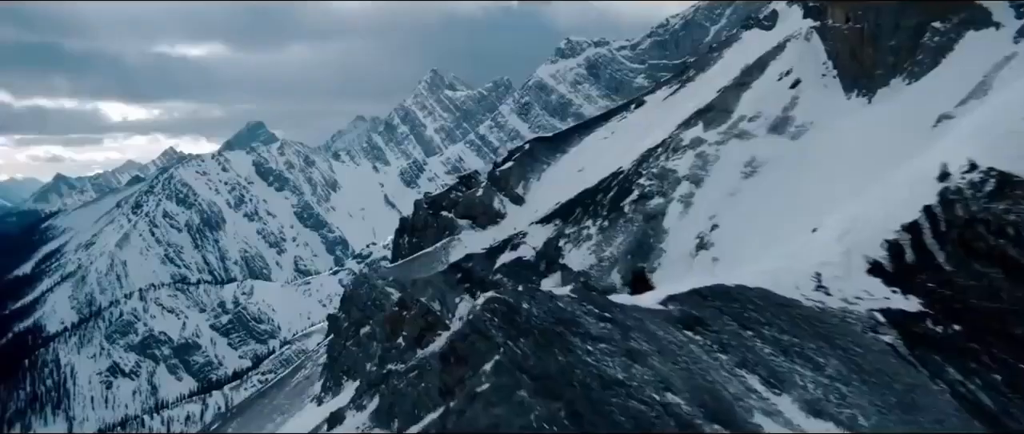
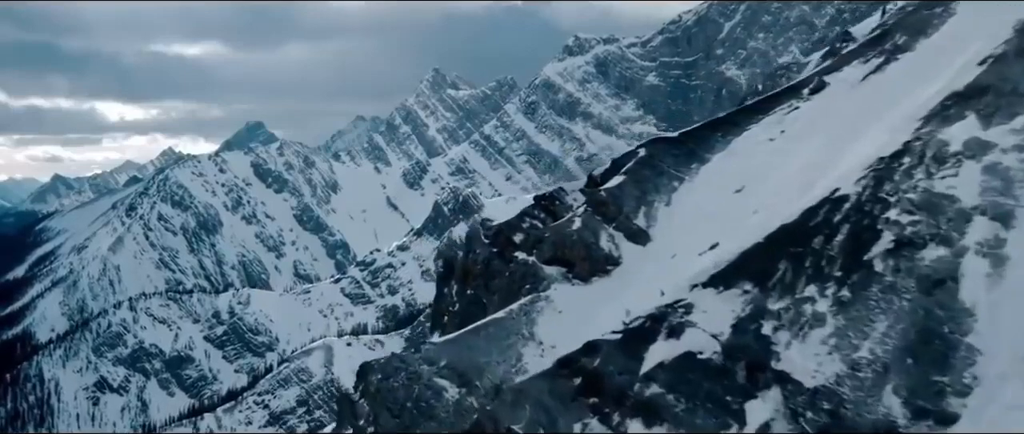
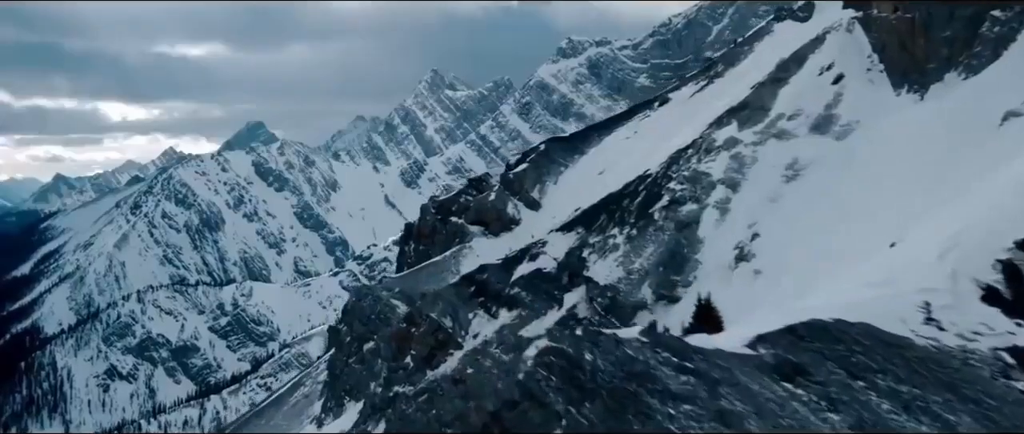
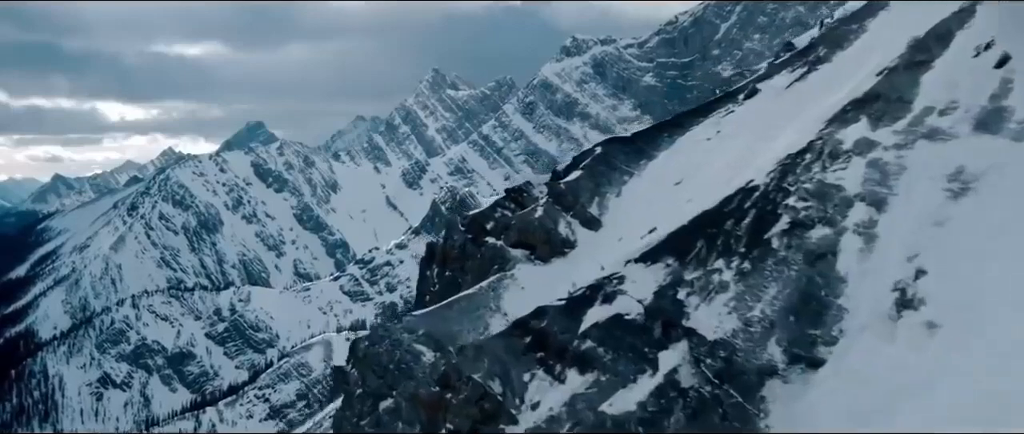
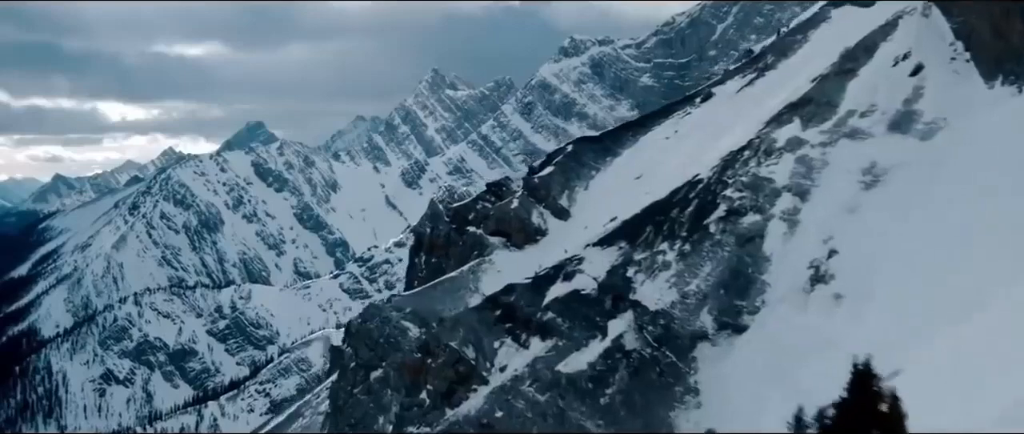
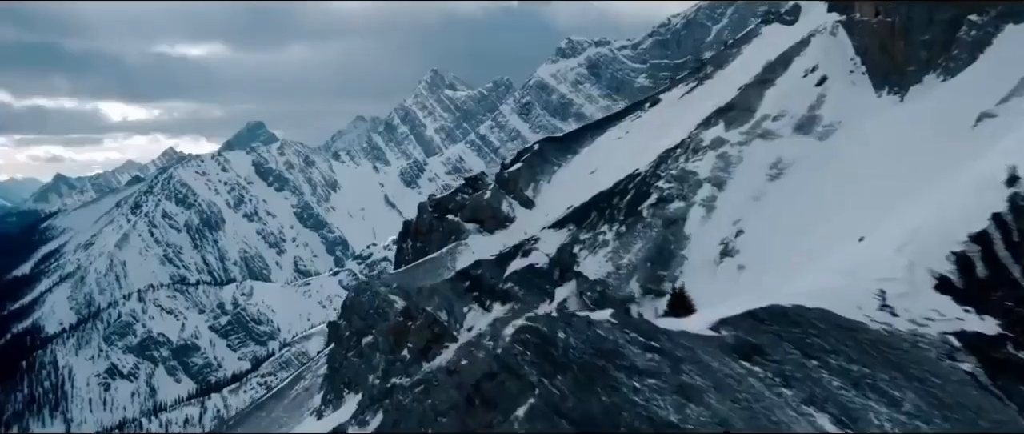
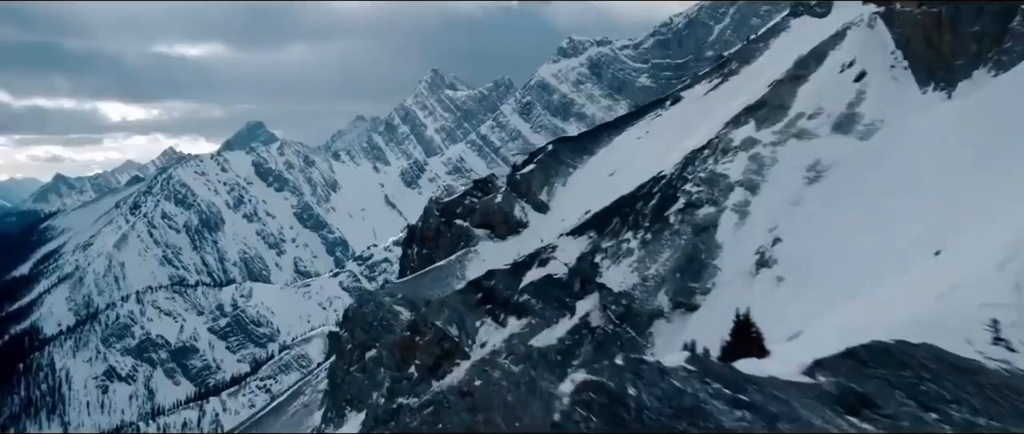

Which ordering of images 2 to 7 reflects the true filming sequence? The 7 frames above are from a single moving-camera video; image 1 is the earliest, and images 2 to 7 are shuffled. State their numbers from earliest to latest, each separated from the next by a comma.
6, 3, 7, 5, 4, 2
